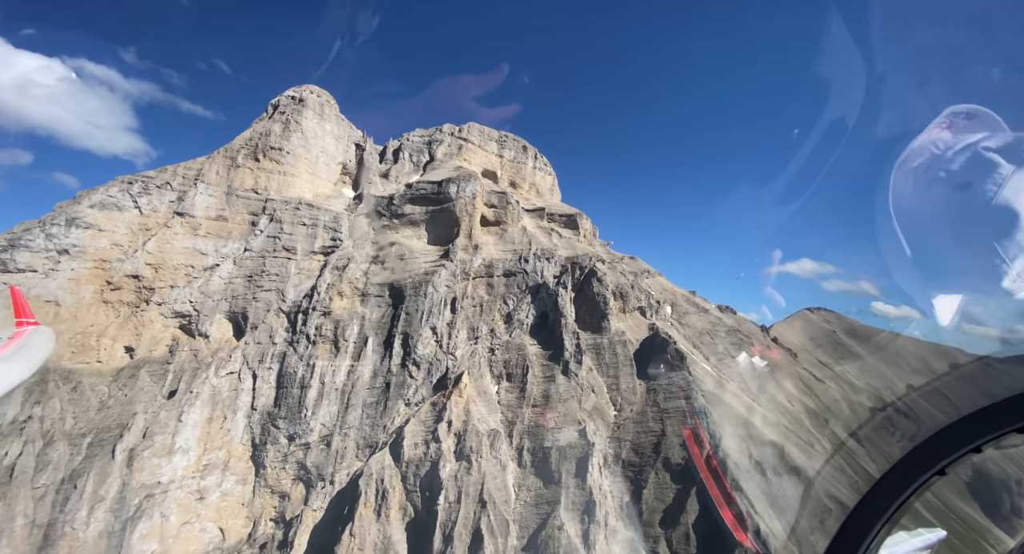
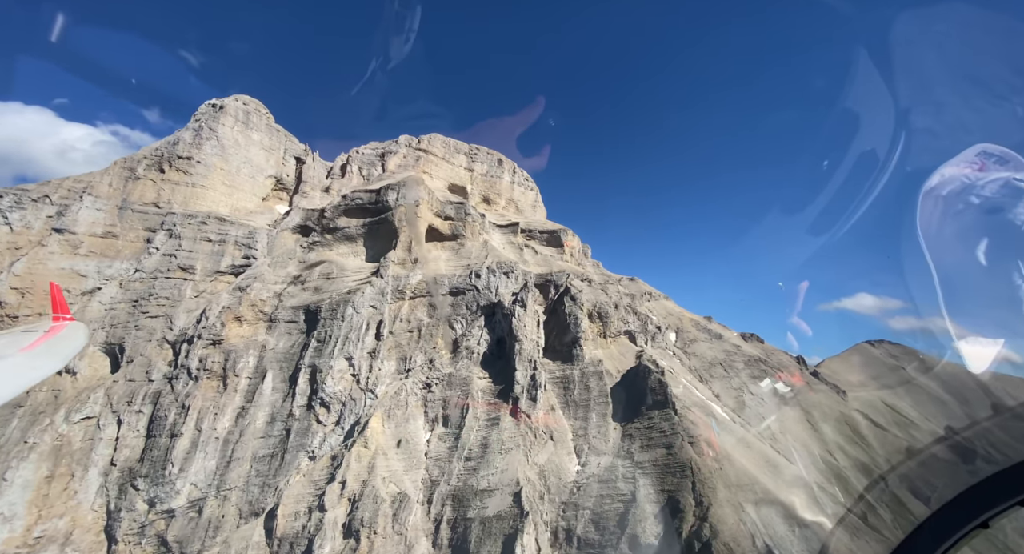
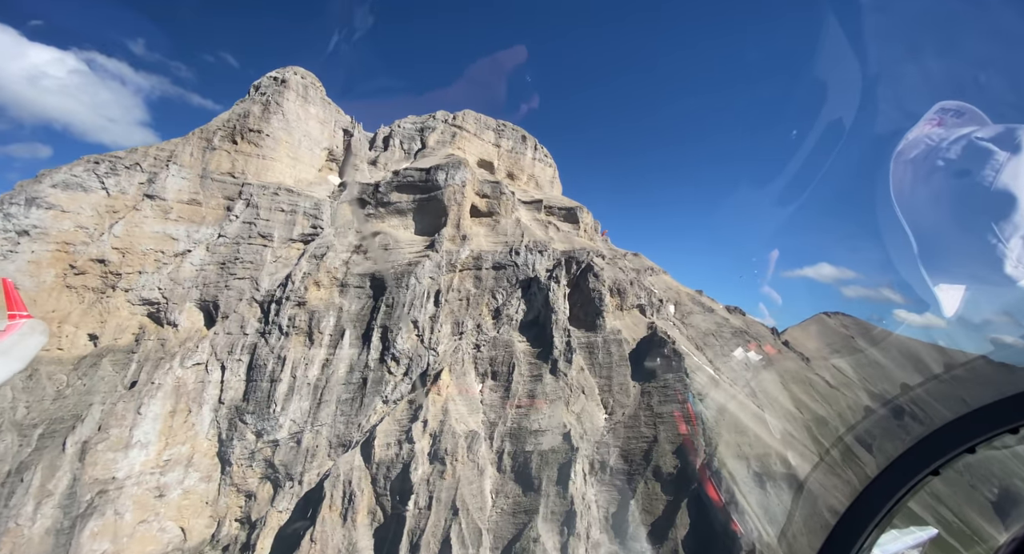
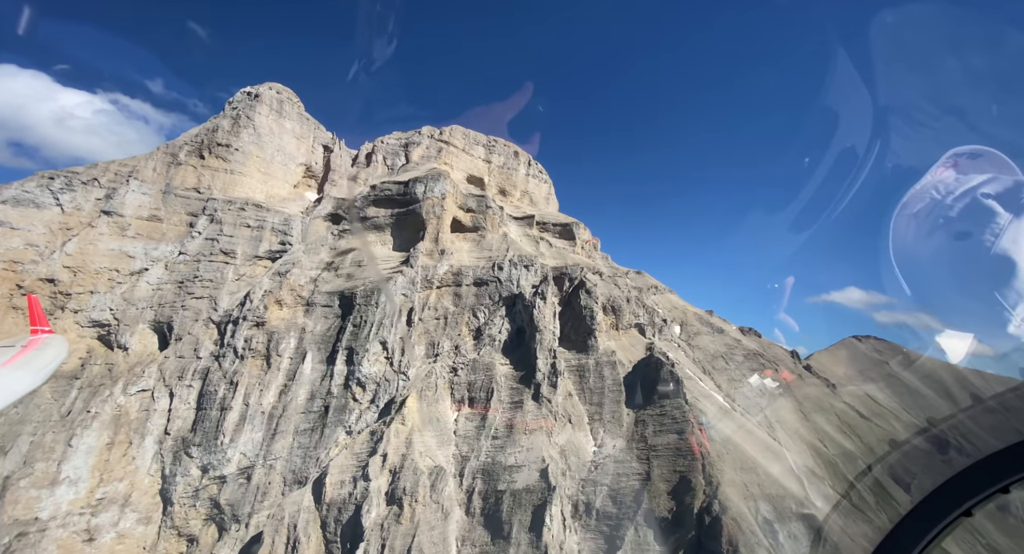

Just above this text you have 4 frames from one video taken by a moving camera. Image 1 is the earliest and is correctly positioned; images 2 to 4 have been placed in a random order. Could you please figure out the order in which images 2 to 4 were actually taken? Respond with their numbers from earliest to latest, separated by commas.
3, 4, 2
